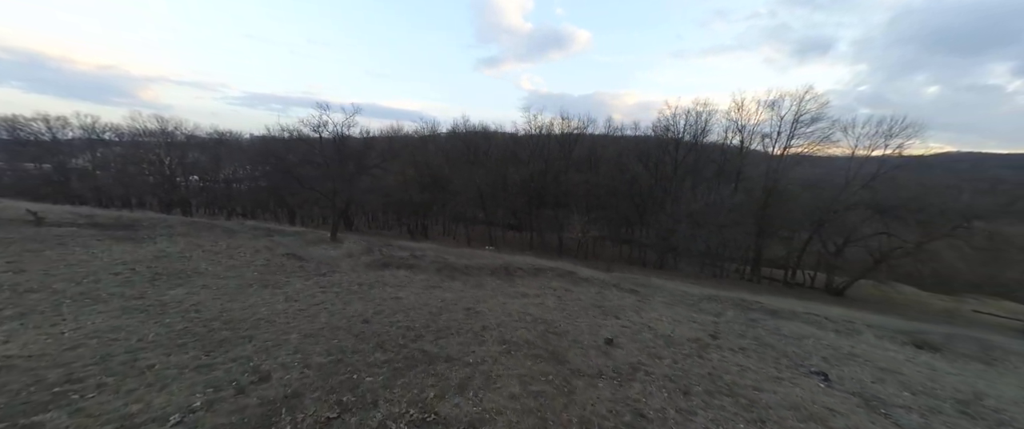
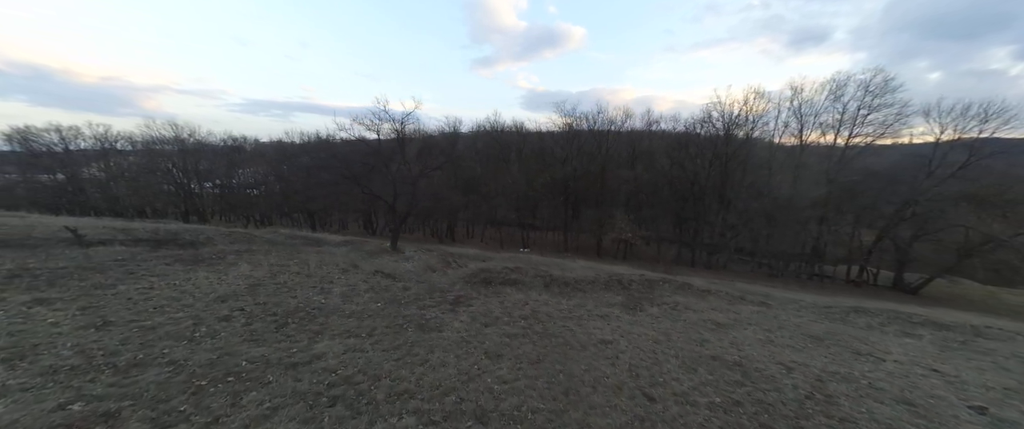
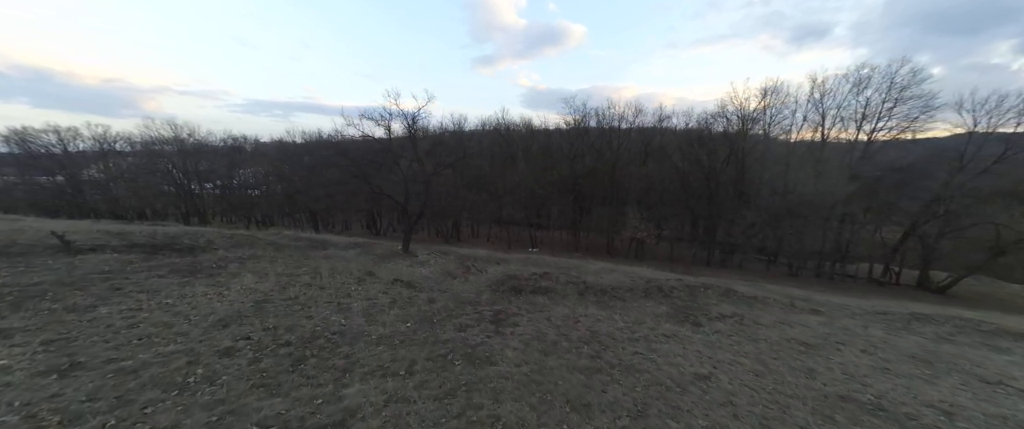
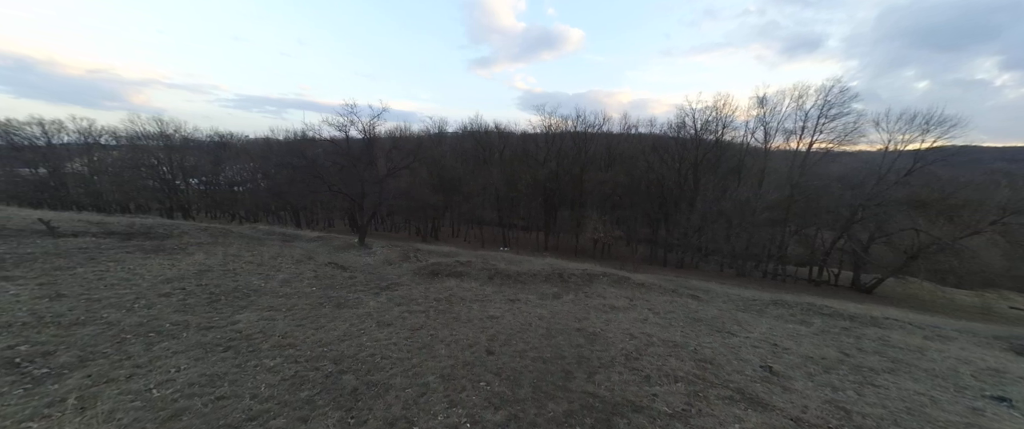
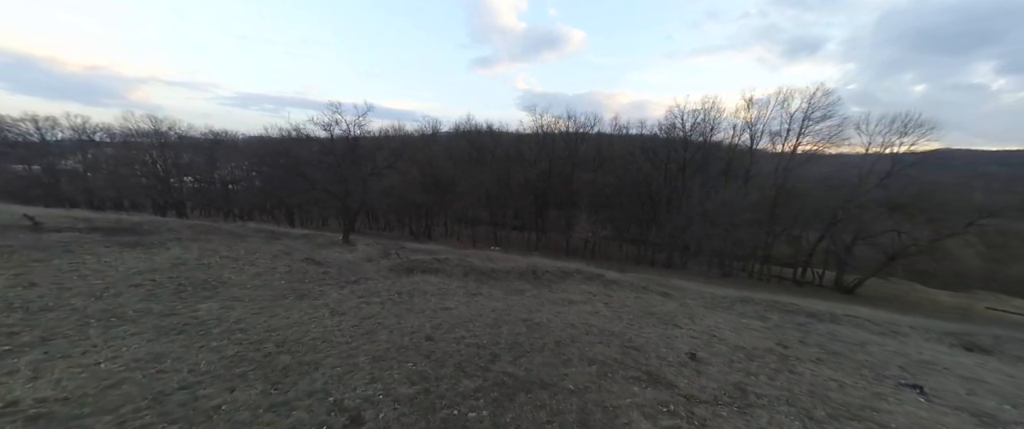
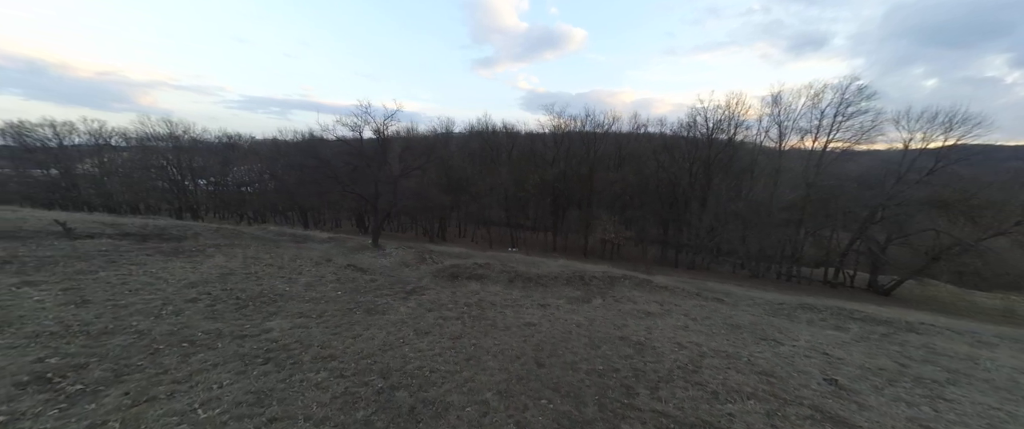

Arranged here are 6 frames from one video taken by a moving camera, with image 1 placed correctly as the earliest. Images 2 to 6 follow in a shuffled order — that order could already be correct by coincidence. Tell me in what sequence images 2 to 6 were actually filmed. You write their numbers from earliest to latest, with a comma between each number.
5, 4, 6, 2, 3
